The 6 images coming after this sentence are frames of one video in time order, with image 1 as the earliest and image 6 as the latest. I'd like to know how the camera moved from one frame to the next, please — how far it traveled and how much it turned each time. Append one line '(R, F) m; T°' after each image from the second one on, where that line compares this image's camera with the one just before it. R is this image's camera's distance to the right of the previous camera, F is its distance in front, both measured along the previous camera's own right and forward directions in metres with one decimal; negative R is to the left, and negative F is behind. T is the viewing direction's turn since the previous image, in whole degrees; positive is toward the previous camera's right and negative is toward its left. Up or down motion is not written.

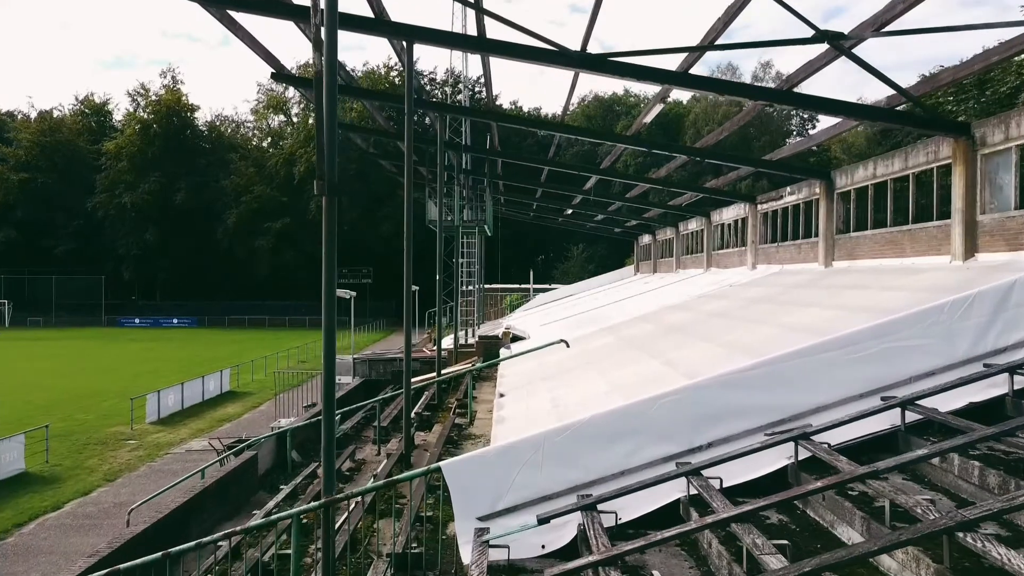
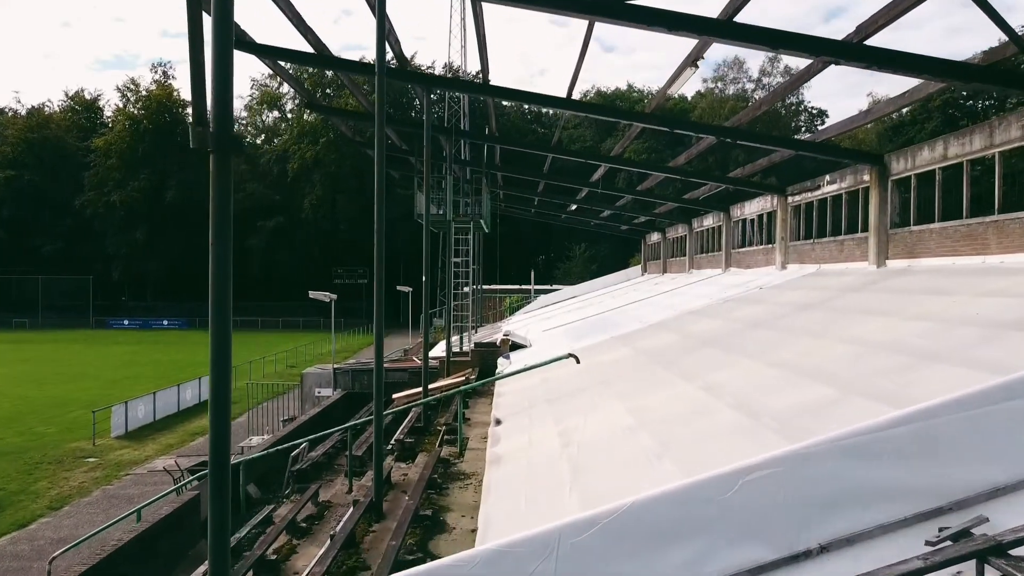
(0.0, +1.8) m; 0°
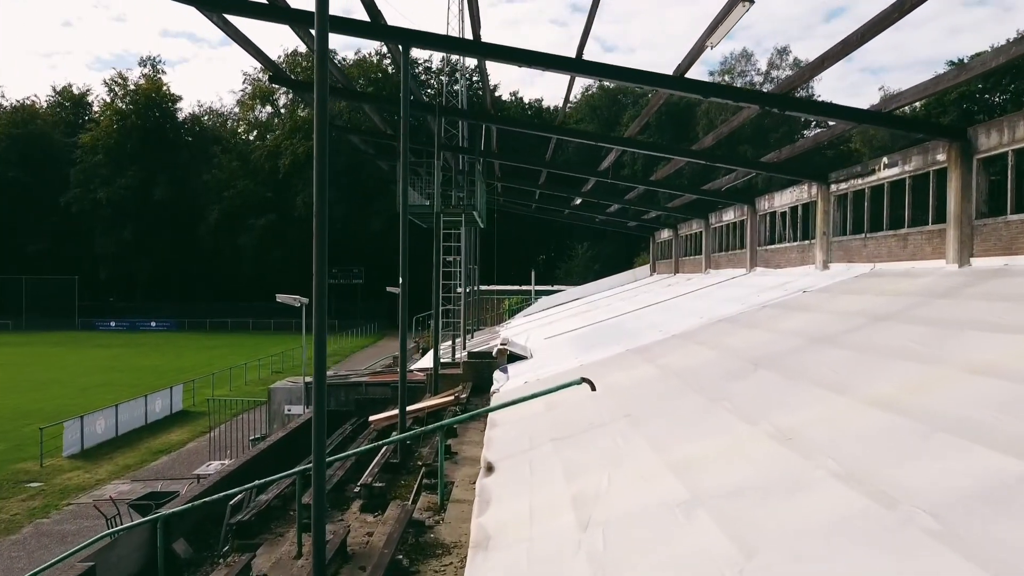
(0.0, +1.9) m; 0°
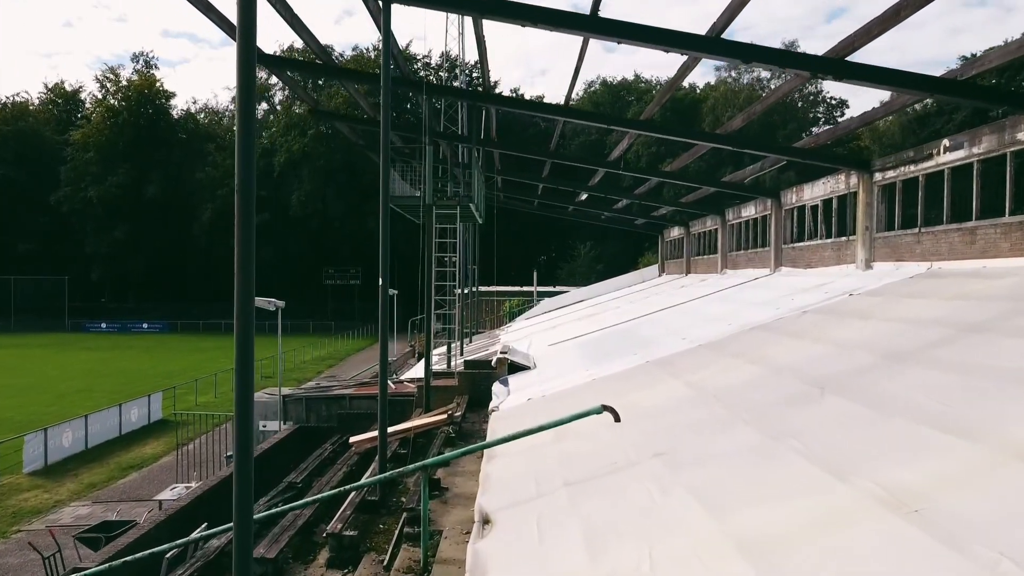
(0.0, +1.4) m; 0°
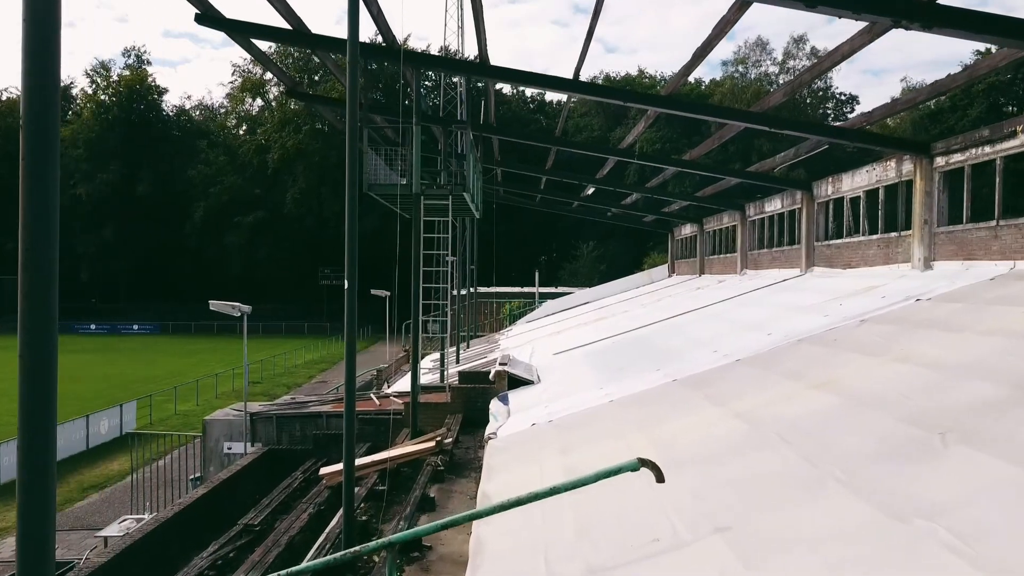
(0.0, +1.5) m; 0°
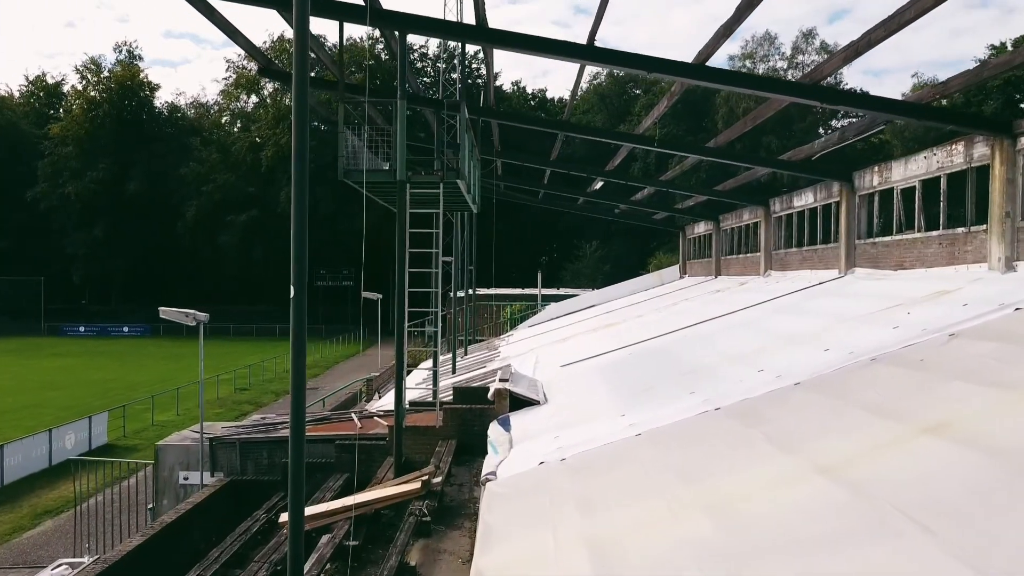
(0.0, +1.5) m; 0°
